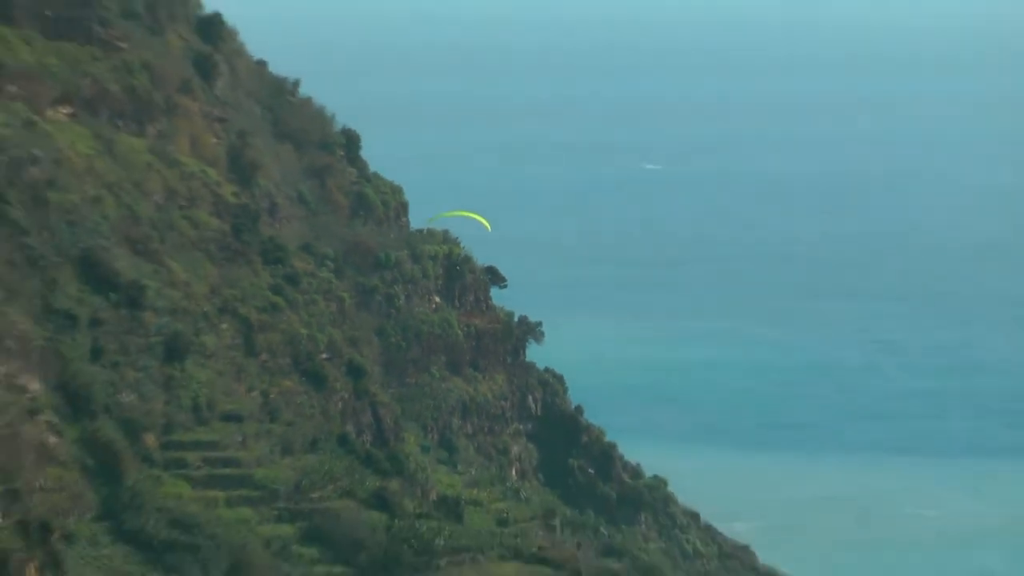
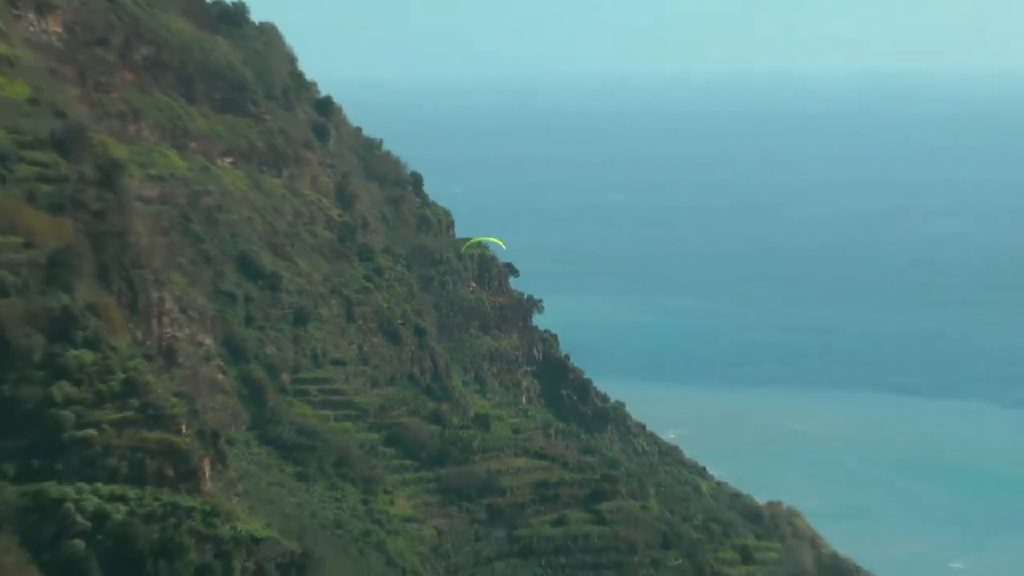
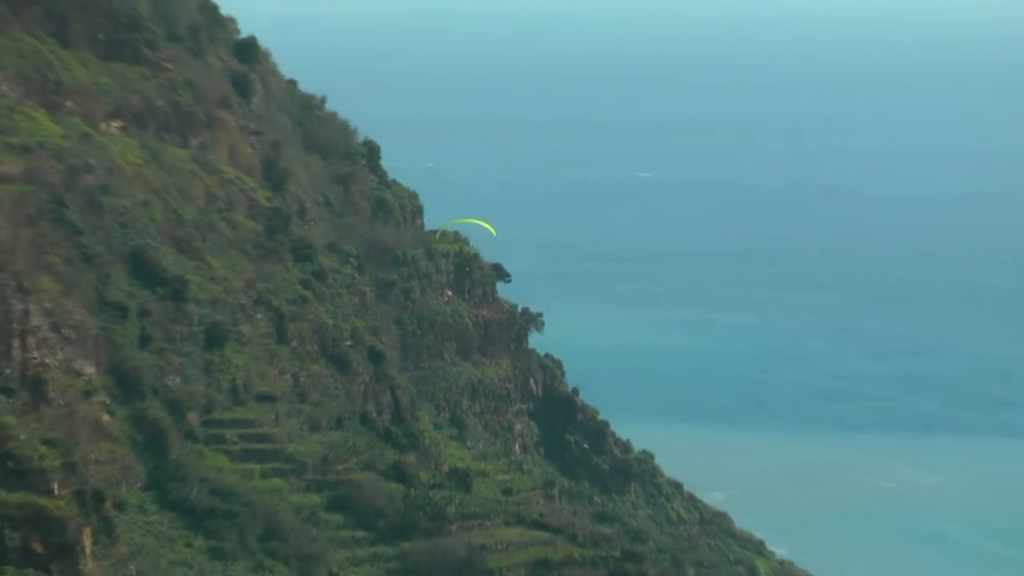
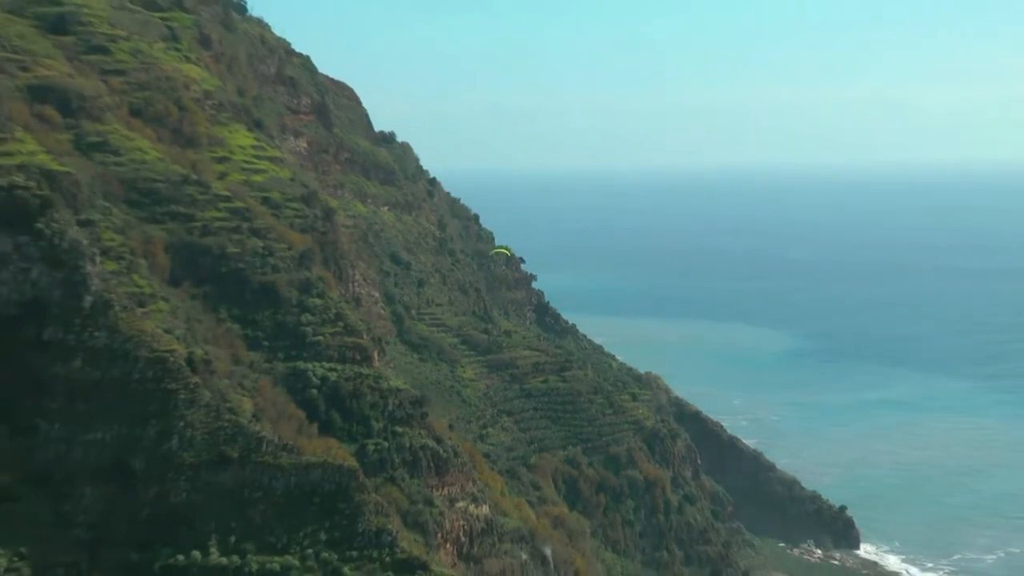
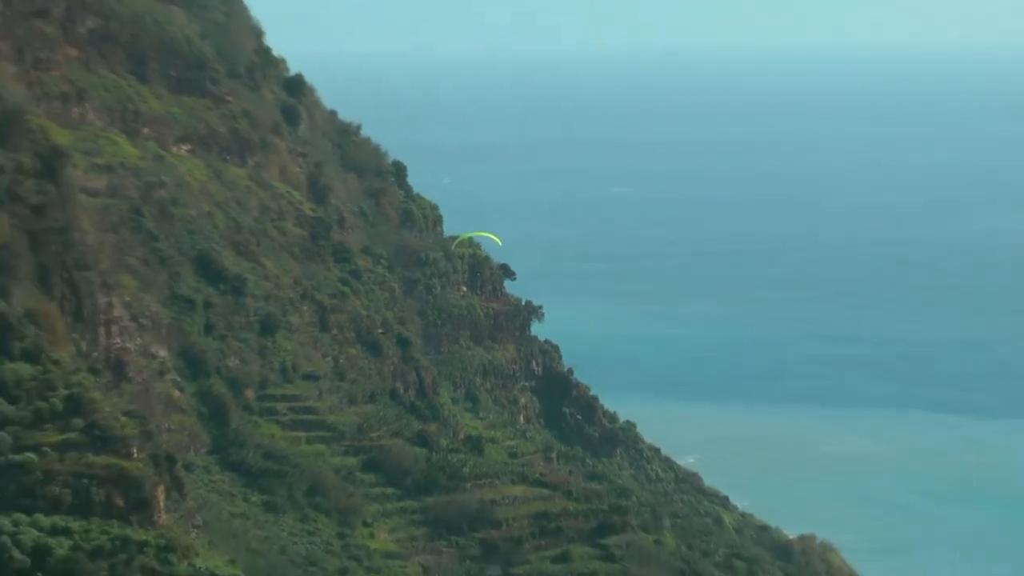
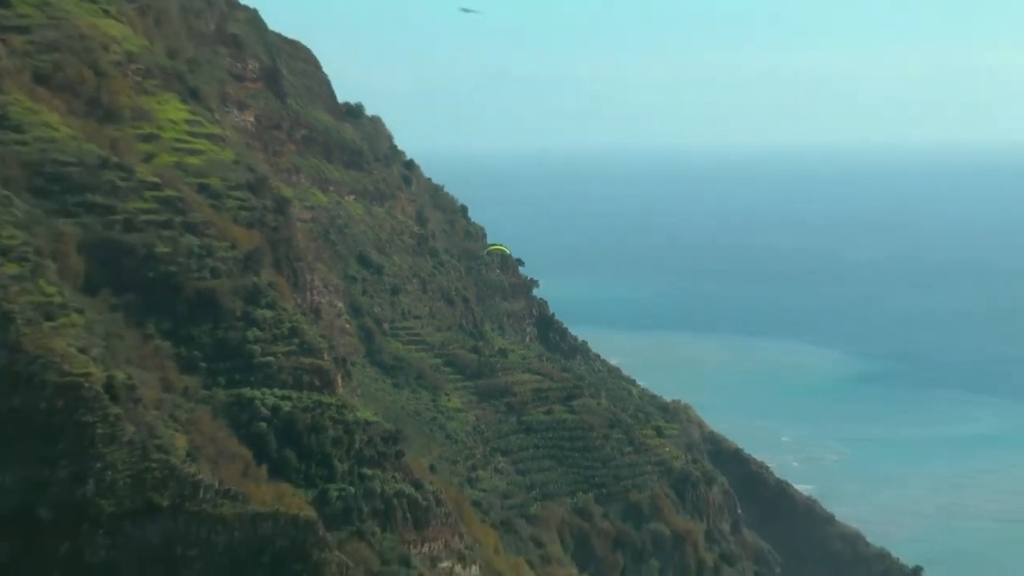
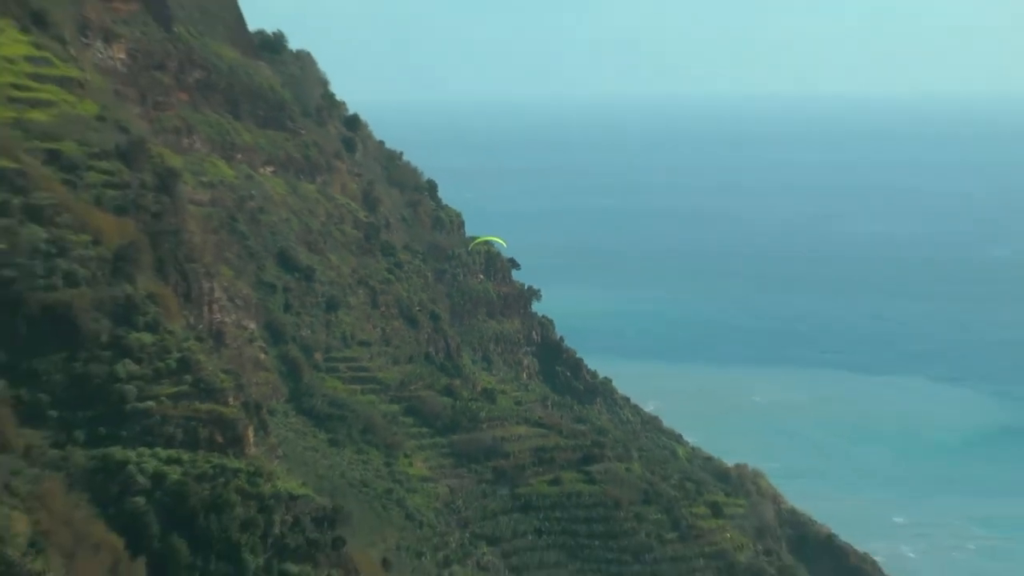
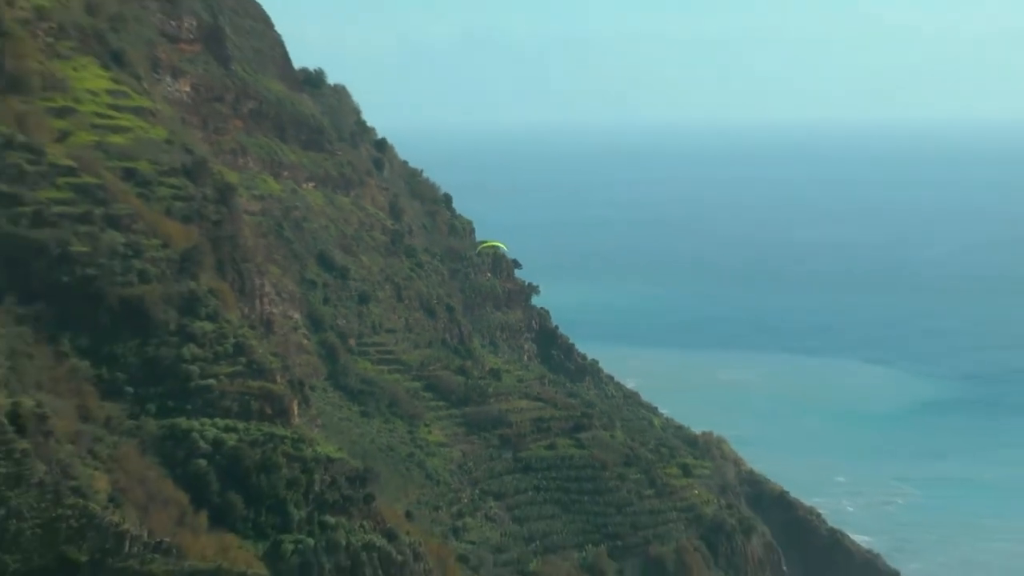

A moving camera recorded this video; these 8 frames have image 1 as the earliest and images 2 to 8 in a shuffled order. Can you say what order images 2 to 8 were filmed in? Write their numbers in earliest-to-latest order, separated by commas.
3, 5, 2, 7, 8, 6, 4
